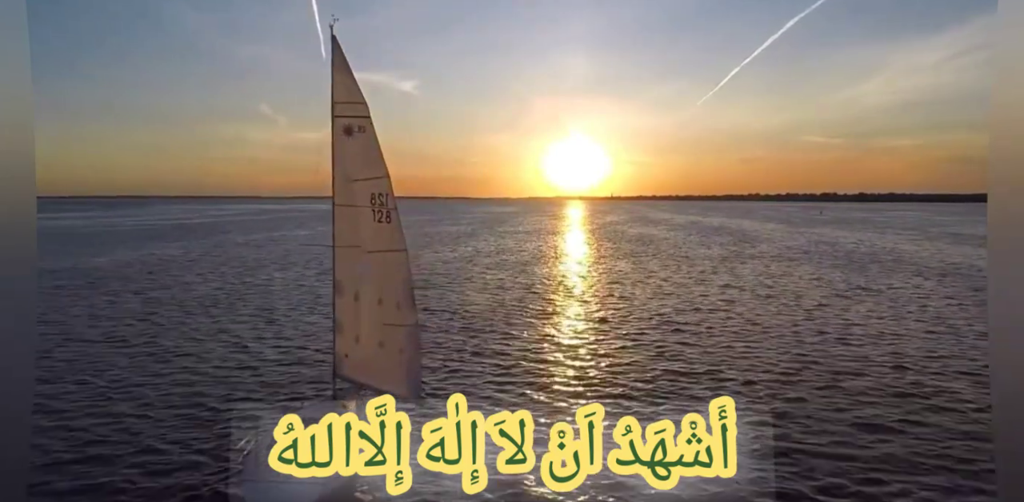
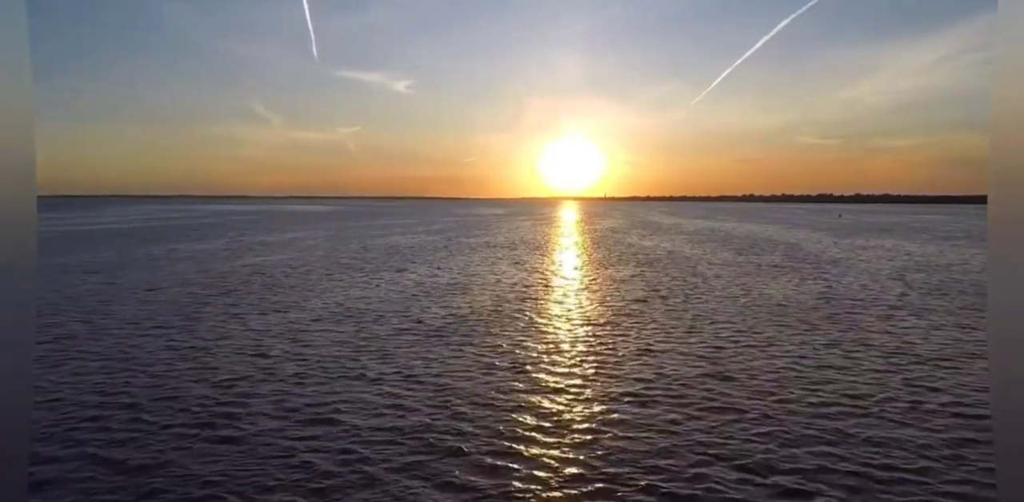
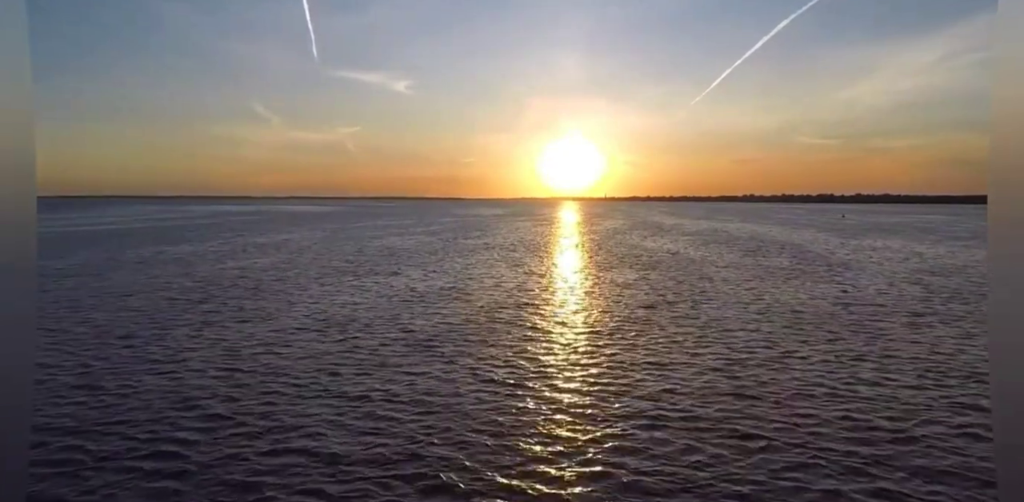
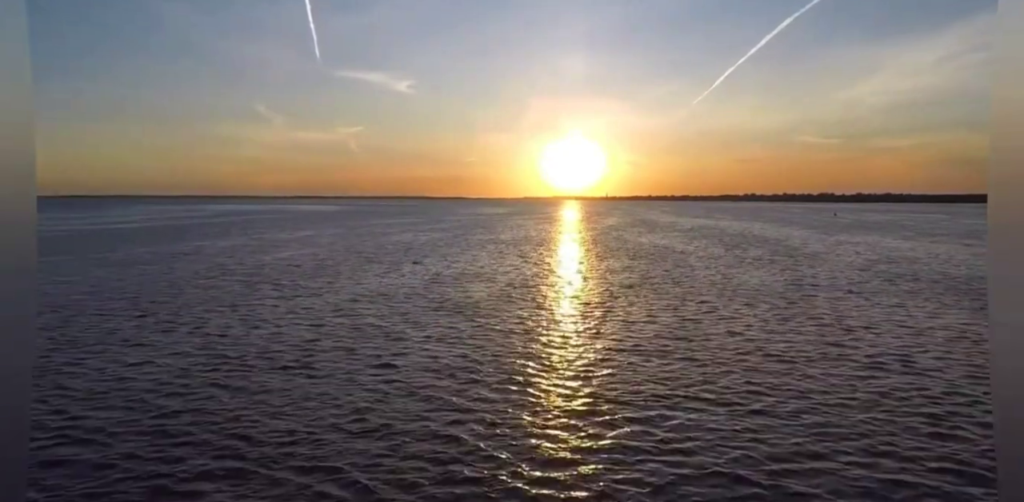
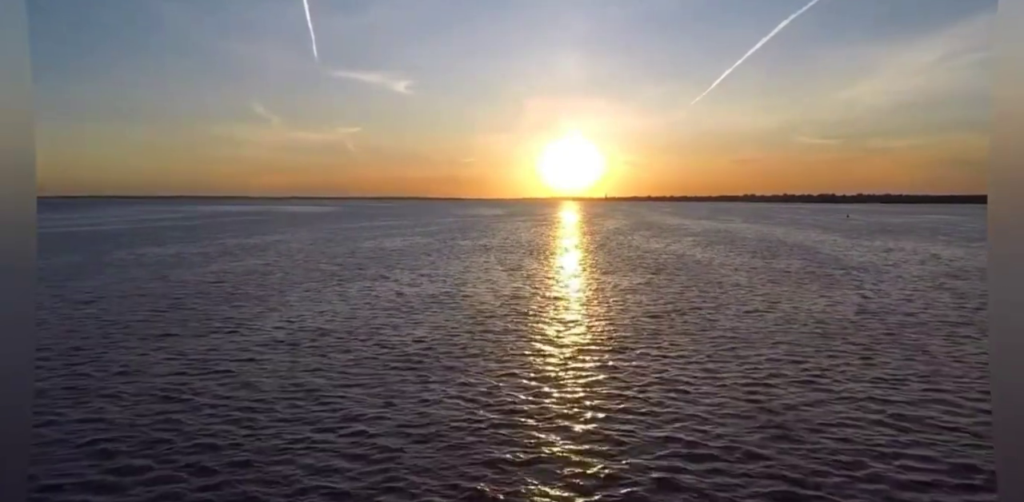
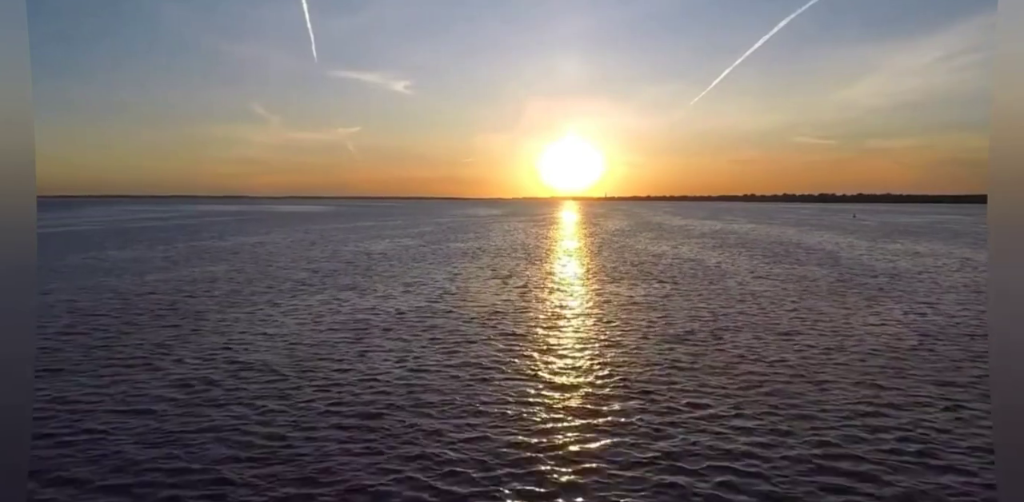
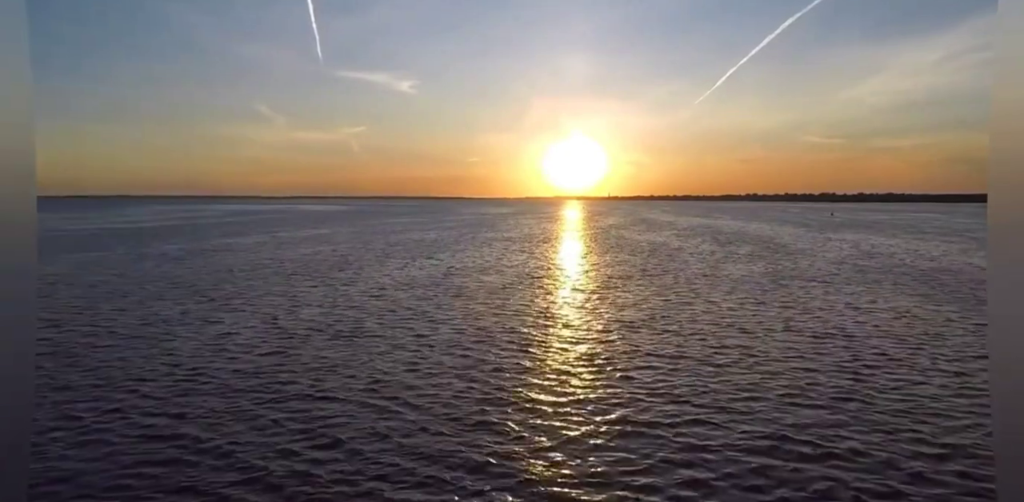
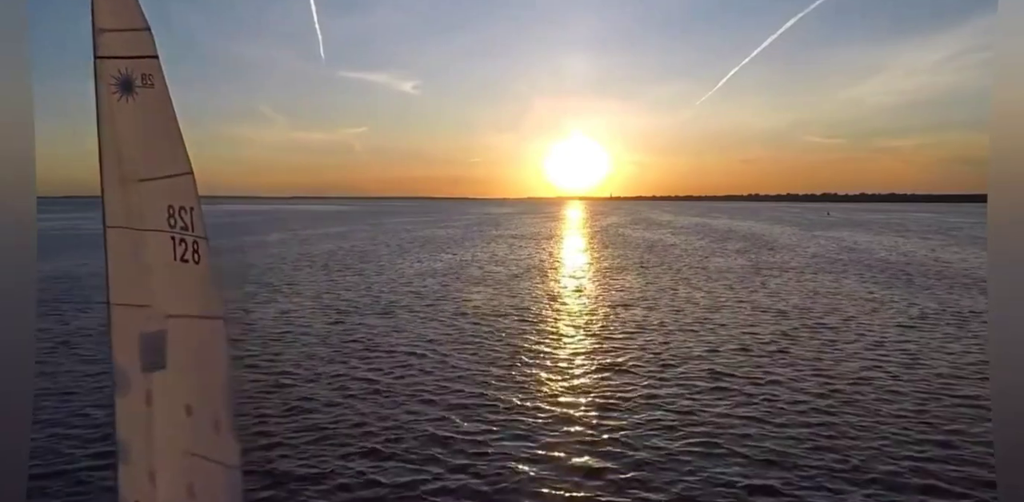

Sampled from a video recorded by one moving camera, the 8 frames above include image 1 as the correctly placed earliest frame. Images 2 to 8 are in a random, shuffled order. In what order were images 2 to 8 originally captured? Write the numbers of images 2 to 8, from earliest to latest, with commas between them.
8, 7, 4, 2, 3, 5, 6
